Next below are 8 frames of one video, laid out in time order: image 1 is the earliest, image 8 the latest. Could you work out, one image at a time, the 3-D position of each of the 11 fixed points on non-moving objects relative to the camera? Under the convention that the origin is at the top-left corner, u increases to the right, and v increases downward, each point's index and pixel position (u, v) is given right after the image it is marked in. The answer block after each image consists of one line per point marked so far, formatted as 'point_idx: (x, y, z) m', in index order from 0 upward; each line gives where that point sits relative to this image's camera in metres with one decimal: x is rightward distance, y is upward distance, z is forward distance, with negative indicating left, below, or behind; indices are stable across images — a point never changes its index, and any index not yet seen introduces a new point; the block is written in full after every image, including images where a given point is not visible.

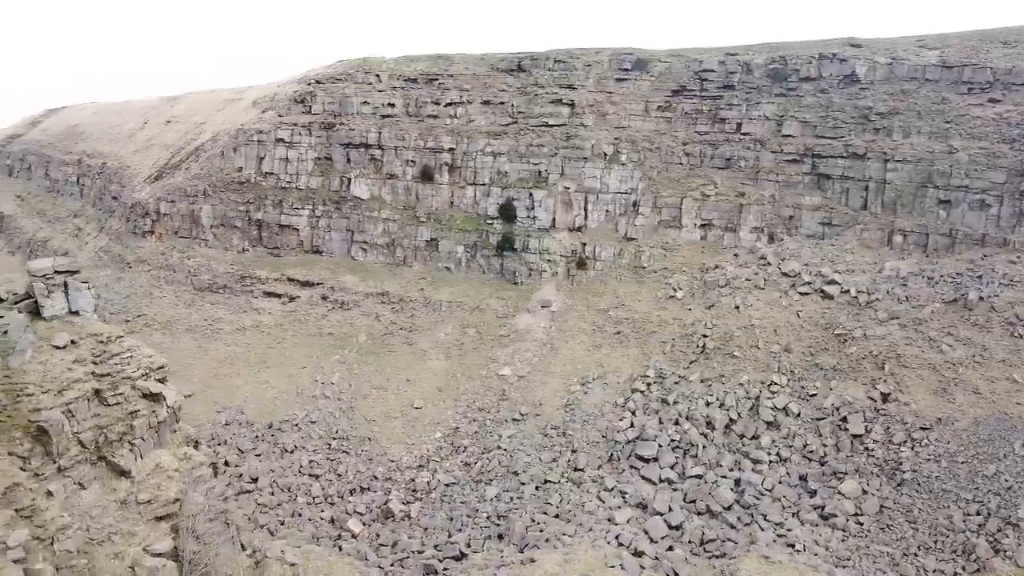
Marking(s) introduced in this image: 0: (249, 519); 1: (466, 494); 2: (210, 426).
0: (-5.2, -4.6, +15.3) m
1: (-0.9, -4.0, +15.1) m
2: (-7.2, -3.4, +18.7) m
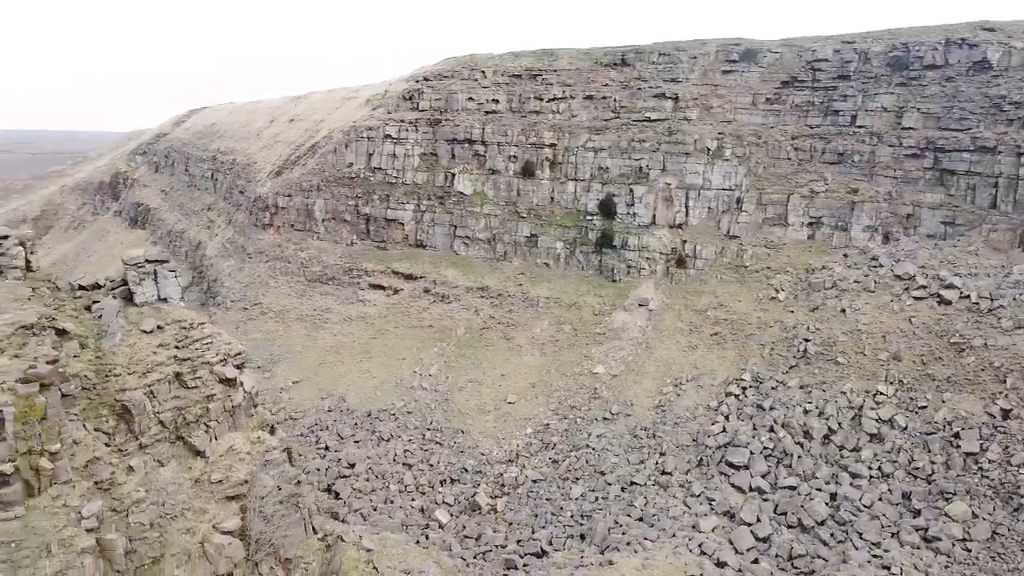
0: (-3.4, -4.5, +15.8) m
1: (+0.8, -4.0, +15.0) m
2: (-4.9, -3.1, +19.5) m
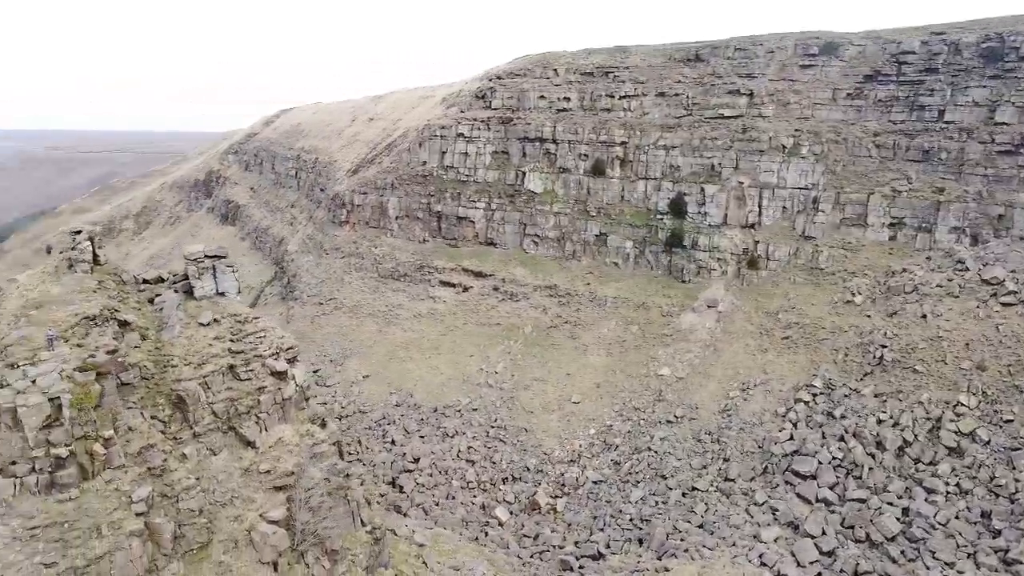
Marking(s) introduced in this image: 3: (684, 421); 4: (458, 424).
0: (-2.2, -4.4, +16.0) m
1: (+1.9, -4.0, +14.8) m
2: (-3.3, -3.0, +19.9) m
3: (+3.7, -2.8, +16.4) m
4: (-1.3, -3.3, +18.6) m
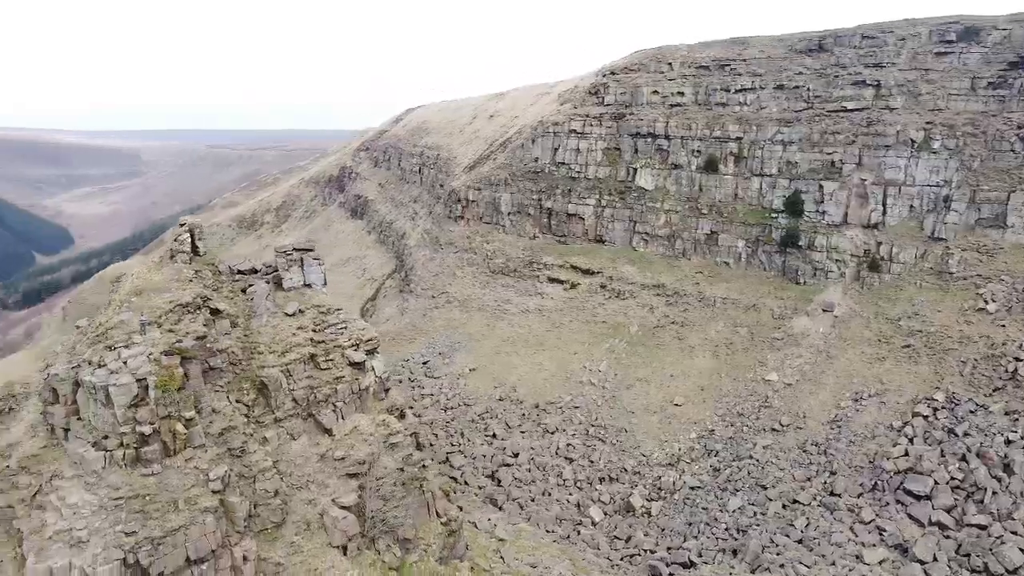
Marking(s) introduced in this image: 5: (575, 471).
0: (-0.2, -4.3, +16.2) m
1: (+3.7, -4.0, +14.4) m
2: (-0.6, -2.9, +20.1) m
3: (+5.7, -2.9, +15.6) m
4: (+1.1, -3.2, +18.5) m
5: (+1.4, -4.0, +16.7) m
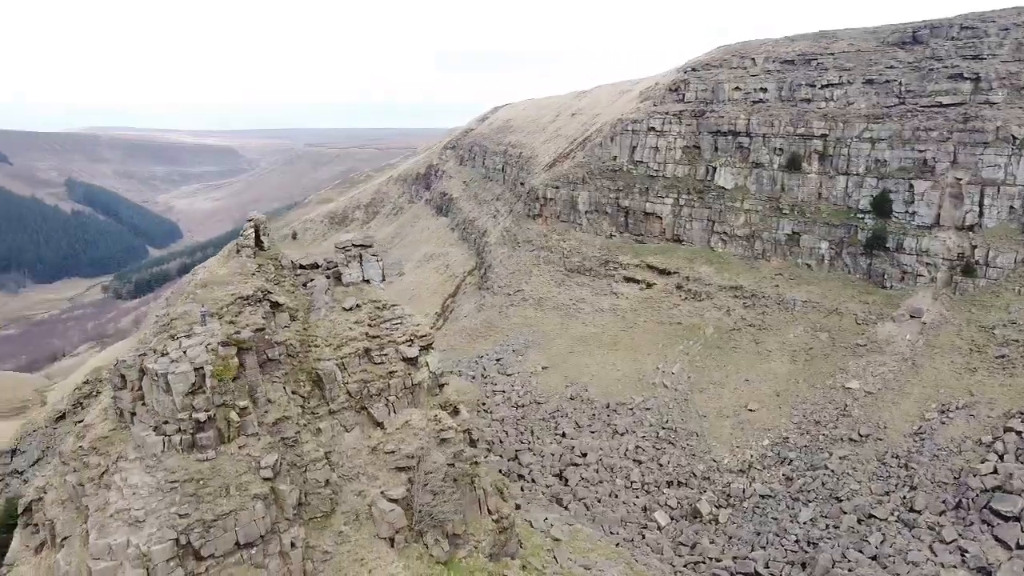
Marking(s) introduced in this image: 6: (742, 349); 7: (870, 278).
0: (+1.2, -4.3, +16.1) m
1: (+4.9, -4.0, +13.9) m
2: (+1.2, -2.9, +20.1) m
3: (+7.0, -3.0, +14.9) m
4: (+2.8, -3.2, +18.3) m
5: (+2.8, -4.0, +16.4) m
6: (+6.0, -1.6, +19.9) m
7: (+9.2, +0.2, +19.8) m
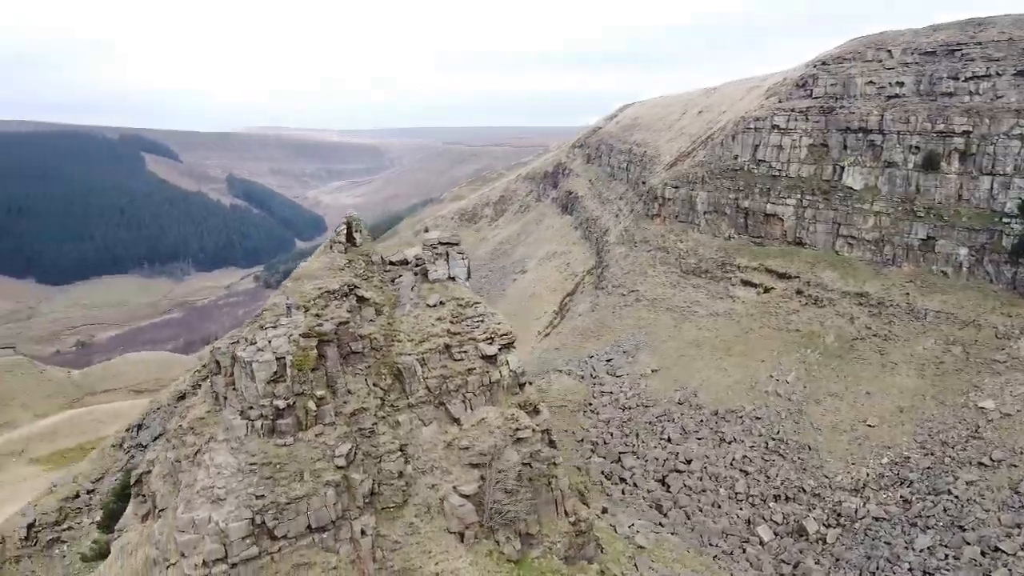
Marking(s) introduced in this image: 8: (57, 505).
0: (+3.2, -4.3, +15.7) m
1: (+6.5, -4.2, +13.0) m
2: (+3.8, -2.9, +19.6) m
3: (+8.7, -3.2, +13.6) m
4: (+5.1, -3.3, +17.7) m
5: (+4.9, -4.0, +15.8) m
6: (+8.6, -1.8, +18.7) m
7: (+11.9, 0.0, +18.1) m
8: (-6.6, -3.1, +11.0) m
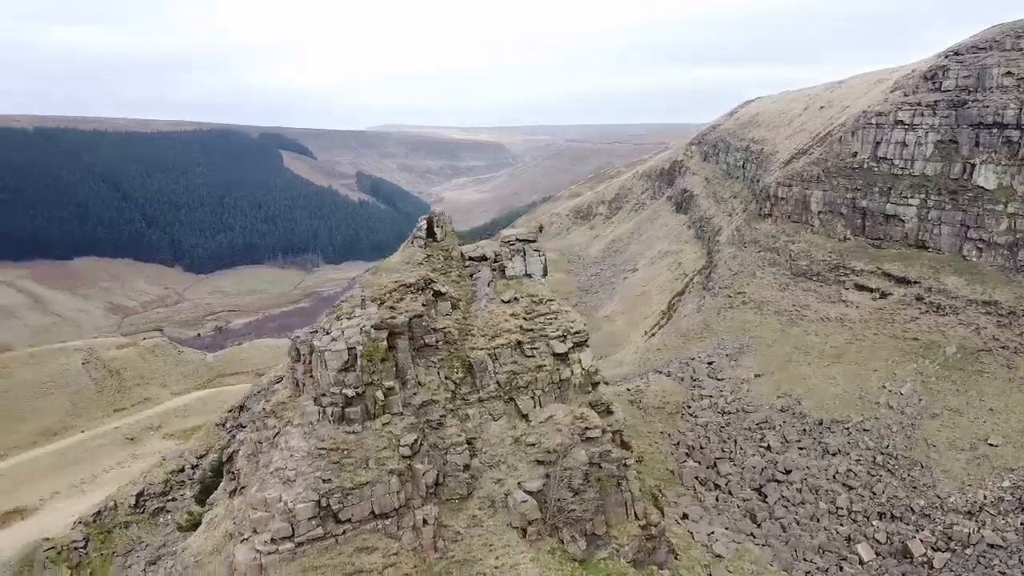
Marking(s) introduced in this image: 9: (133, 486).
0: (+5.0, -4.4, +15.2) m
1: (+7.8, -4.3, +11.9) m
2: (+6.2, -3.0, +18.9) m
3: (+10.2, -3.4, +12.3) m
4: (+7.2, -3.4, +16.8) m
5: (+6.6, -4.1, +15.0) m
6: (+10.7, -1.9, +17.3) m
7: (+14.0, -0.3, +16.2) m
8: (-5.4, -2.9, +11.8) m
9: (-5.9, -3.1, +11.9) m
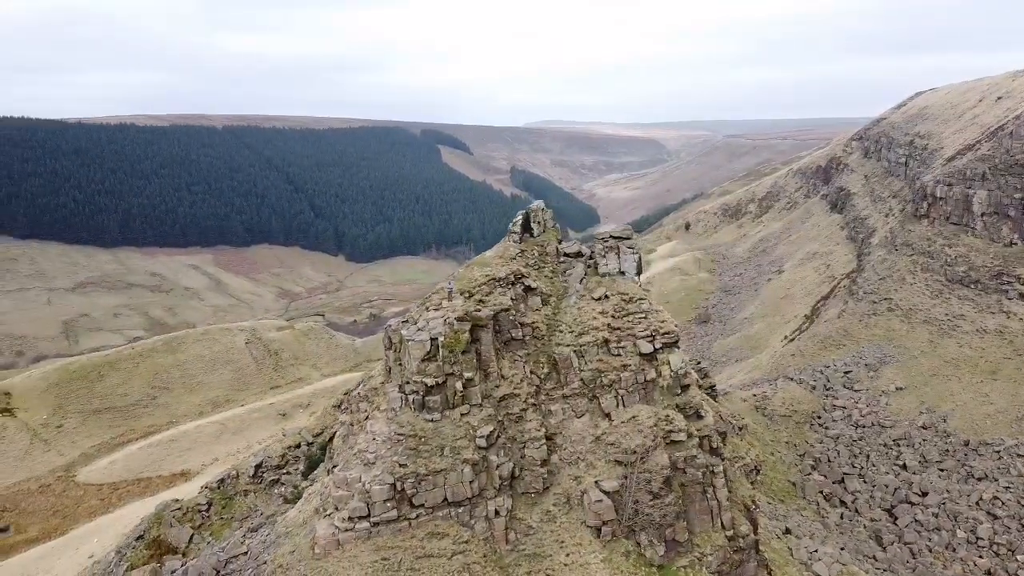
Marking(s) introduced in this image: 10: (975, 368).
0: (+7.0, -4.5, +14.1) m
1: (+9.2, -4.5, +10.5) m
2: (+8.9, -3.1, +17.6) m
3: (+11.6, -3.6, +10.4) m
4: (+9.5, -3.6, +15.3) m
5: (+8.6, -4.3, +13.7) m
6: (+13.1, -2.2, +15.2) m
7: (+16.1, -0.7, +13.6) m
8: (-3.7, -2.7, +12.7) m
9: (-4.3, -2.8, +12.9) m
10: (+11.1, -2.0, +18.8) m
